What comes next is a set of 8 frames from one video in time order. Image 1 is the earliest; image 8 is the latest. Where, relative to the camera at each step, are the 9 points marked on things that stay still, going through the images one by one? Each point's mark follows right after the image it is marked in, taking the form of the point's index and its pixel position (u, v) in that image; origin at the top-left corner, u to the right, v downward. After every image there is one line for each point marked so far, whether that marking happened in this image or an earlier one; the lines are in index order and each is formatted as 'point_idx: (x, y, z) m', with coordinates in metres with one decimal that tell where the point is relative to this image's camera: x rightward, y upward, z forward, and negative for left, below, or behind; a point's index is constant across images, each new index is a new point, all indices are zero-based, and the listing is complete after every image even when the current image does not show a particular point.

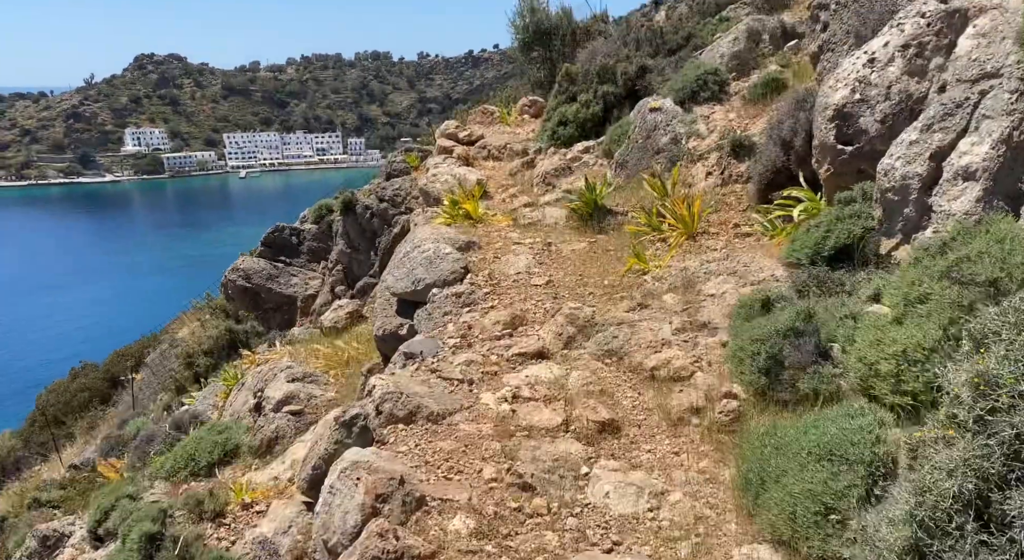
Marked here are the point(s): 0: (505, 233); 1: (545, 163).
0: (-0.1, +0.5, +9.1) m
1: (+0.5, +1.8, +11.6) m
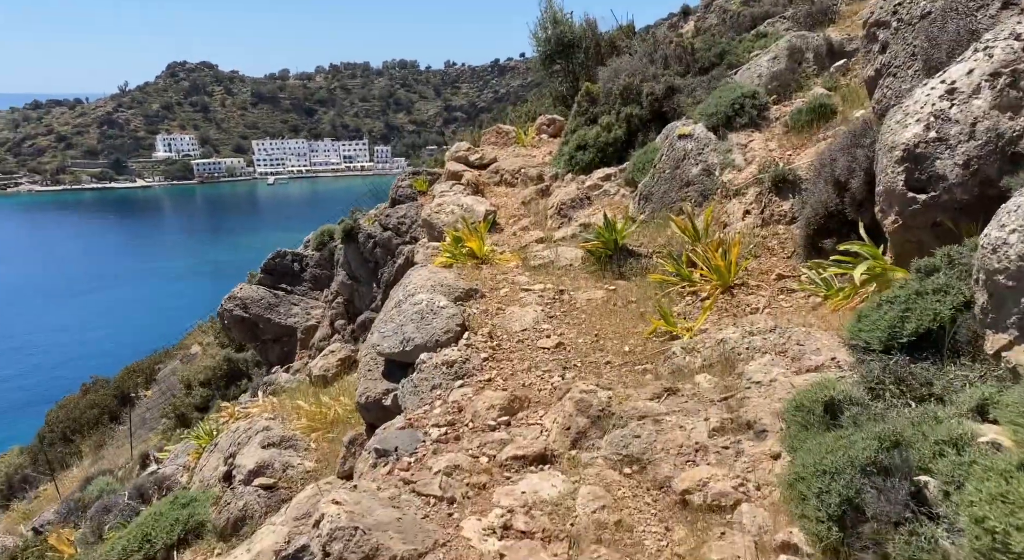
0: (0.0, 0.0, +8.1) m
1: (+0.7, +1.2, +10.6) m
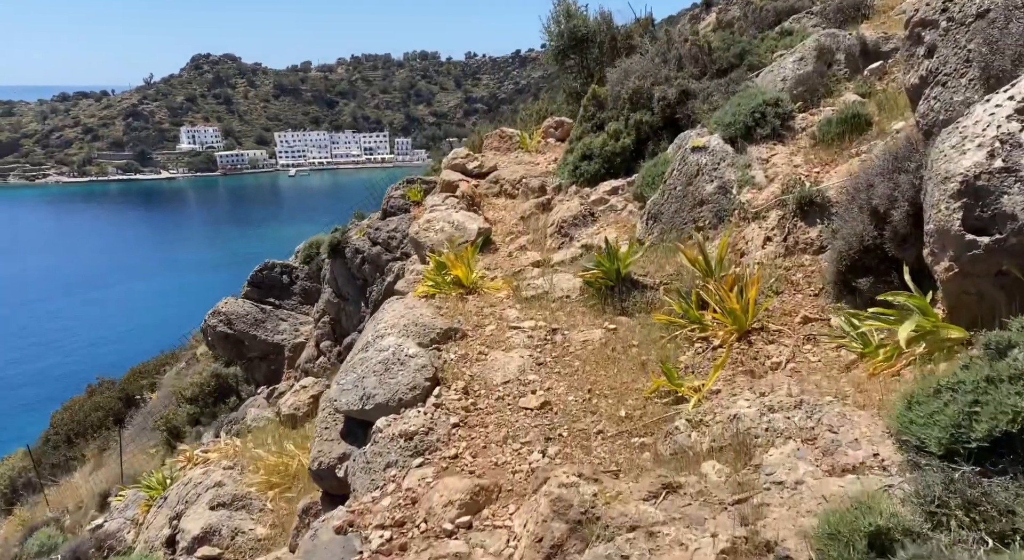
0: (-0.1, -0.3, +7.1) m
1: (+0.6, +0.9, +9.6) m
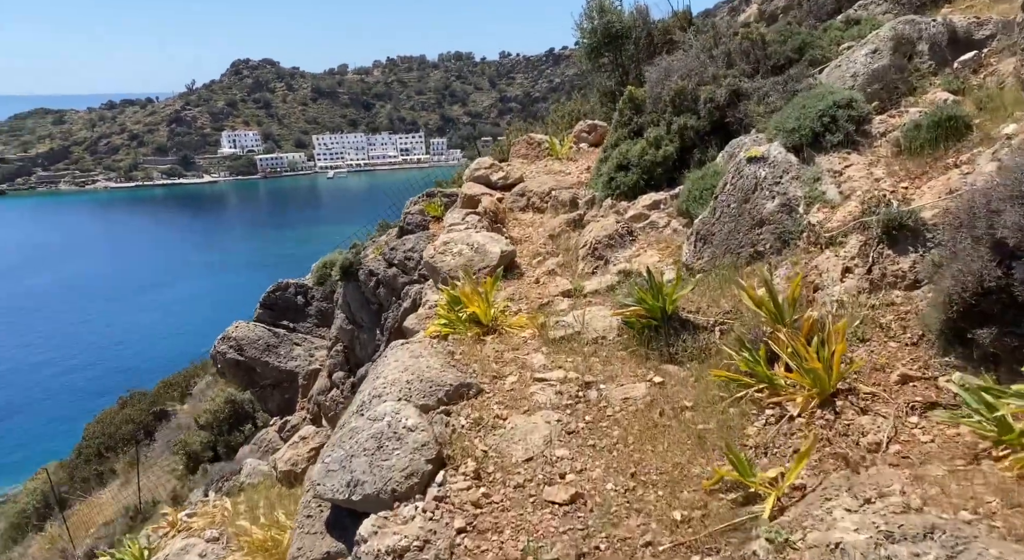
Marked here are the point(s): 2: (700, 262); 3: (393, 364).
0: (+0.1, -0.6, +6.0) m
1: (+0.9, +0.6, +8.5) m
2: (+1.8, +0.2, +7.1) m
3: (-0.9, -0.6, +5.8) m
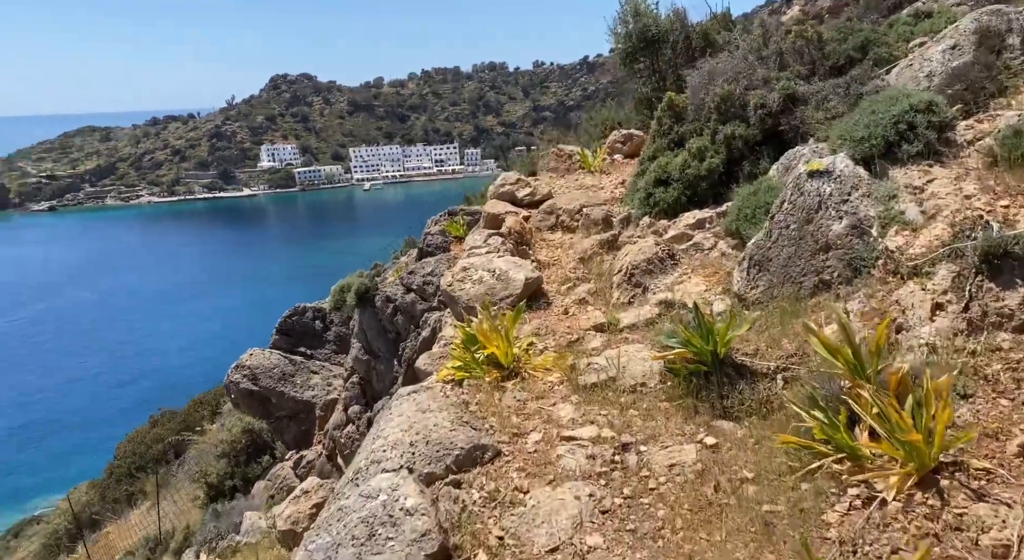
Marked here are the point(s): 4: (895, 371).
0: (+0.3, -0.9, +5.2) m
1: (+1.2, +0.3, +7.6) m
2: (+2.0, -0.1, +6.2) m
3: (-0.8, -0.9, +5.0) m
4: (+2.1, -0.5, +4.1) m
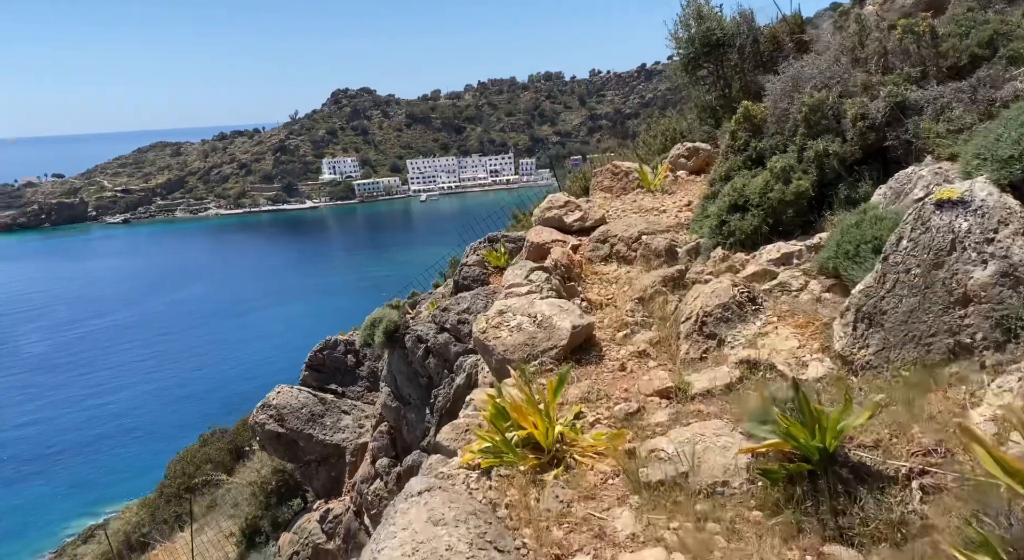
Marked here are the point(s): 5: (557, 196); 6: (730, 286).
0: (+0.5, -1.2, +4.0) m
1: (+1.6, -0.1, +6.3) m
2: (+2.2, -0.5, +4.9) m
3: (-0.6, -1.3, +3.8) m
4: (+2.2, -0.8, +2.7) m
5: (+0.6, +1.0, +9.4) m
6: (+1.8, -0.1, +6.1) m
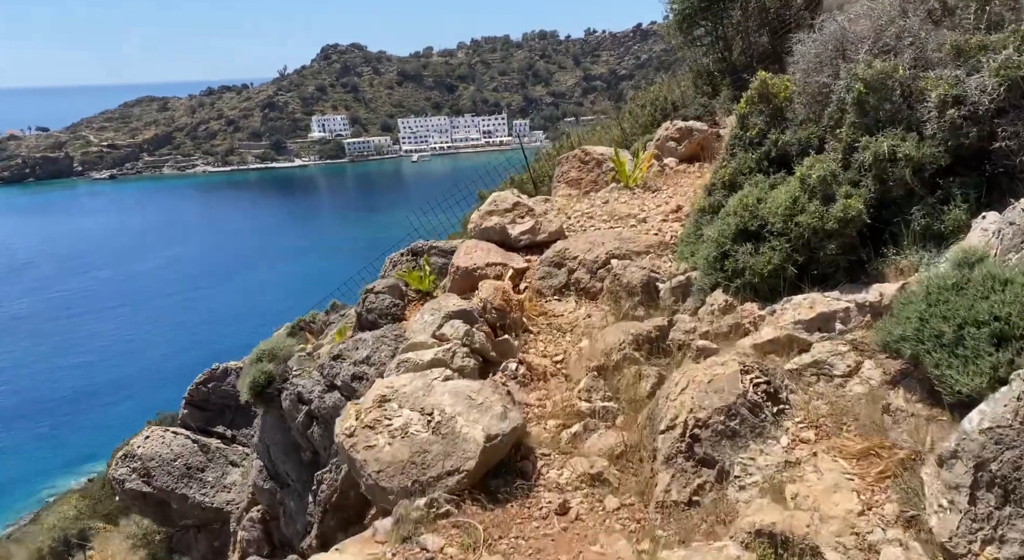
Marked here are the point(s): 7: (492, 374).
0: (-0.1, -1.8, +1.7) m
1: (+1.0, -0.5, +4.0) m
2: (+1.6, -1.0, +2.6) m
3: (-1.2, -1.8, +1.5) m
4: (+1.6, -1.4, +0.5) m
5: (-0.1, +0.8, +7.0) m
6: (+1.1, -0.5, +3.8) m
7: (-0.1, -0.6, +4.9) m
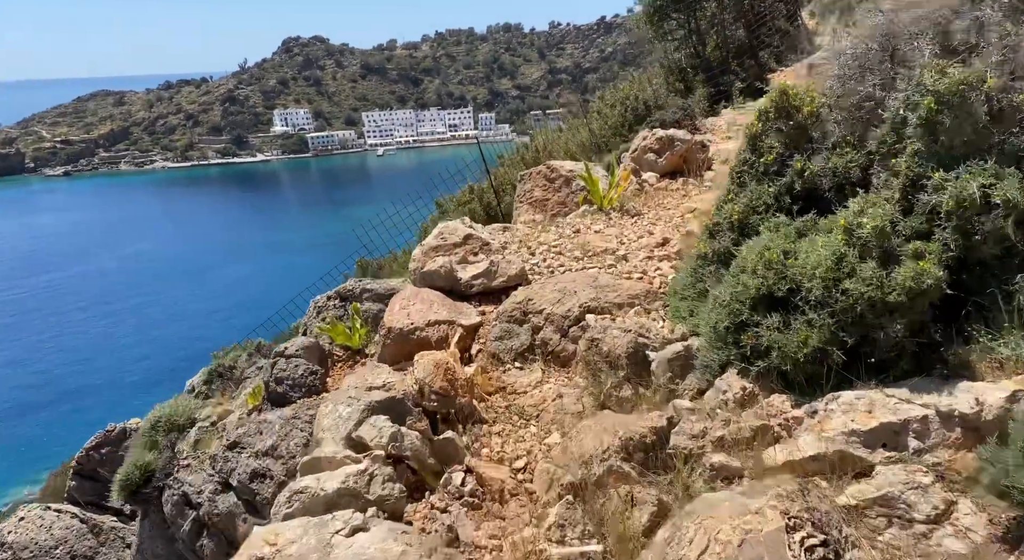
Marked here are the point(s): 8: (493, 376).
0: (-0.2, -2.2, +0.4) m
1: (+0.7, -0.9, +2.8) m
2: (+1.5, -1.4, +1.4) m
3: (-1.3, -2.2, +0.2) m
4: (+1.5, -1.8, -0.7) m
5: (-0.4, +0.4, +5.7) m
6: (+0.9, -0.9, +2.6) m
7: (-0.4, -1.0, +3.6) m
8: (-0.1, -0.6, +4.3) m
